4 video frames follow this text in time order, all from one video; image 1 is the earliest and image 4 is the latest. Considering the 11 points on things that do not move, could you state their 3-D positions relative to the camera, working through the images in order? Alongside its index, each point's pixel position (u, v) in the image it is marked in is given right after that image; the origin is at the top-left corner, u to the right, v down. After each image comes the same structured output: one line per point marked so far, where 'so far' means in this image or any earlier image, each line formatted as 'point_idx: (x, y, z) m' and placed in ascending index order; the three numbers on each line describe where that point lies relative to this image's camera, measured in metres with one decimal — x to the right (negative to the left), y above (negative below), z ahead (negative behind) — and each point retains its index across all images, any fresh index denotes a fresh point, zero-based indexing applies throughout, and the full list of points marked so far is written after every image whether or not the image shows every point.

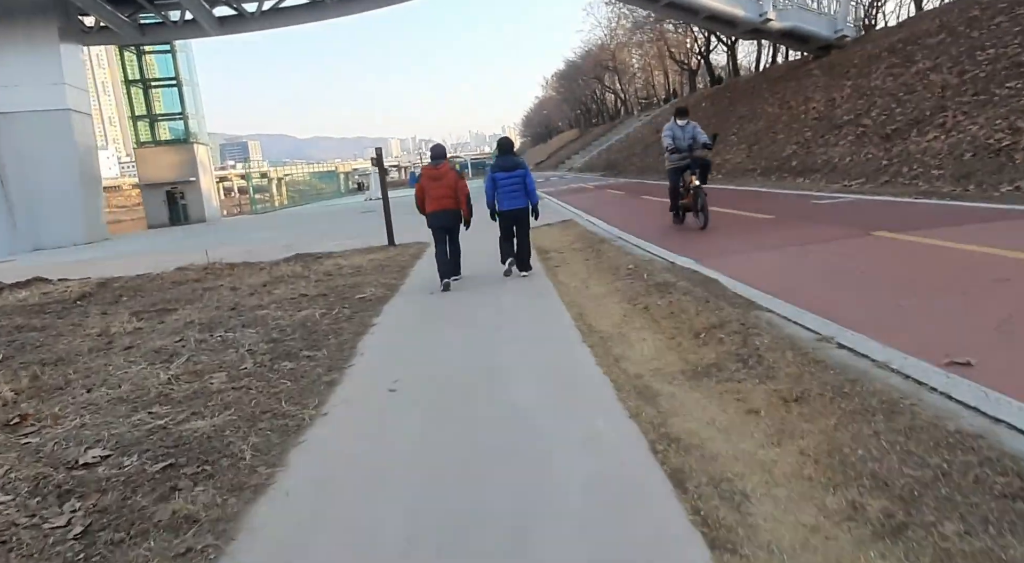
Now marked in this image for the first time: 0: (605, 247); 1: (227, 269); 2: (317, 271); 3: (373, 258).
0: (+1.3, +0.5, +9.3) m
1: (-4.8, +0.1, +11.7) m
2: (-3.1, +0.1, +11.1) m
3: (-2.4, +0.4, +12.0) m
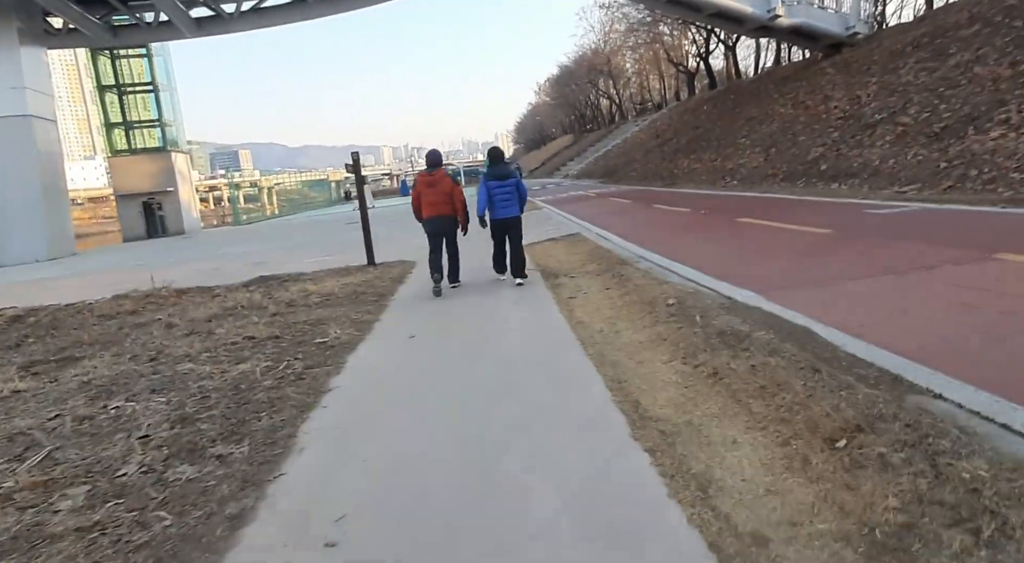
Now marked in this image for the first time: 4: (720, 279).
0: (+1.3, +0.1, +7.6) m
1: (-4.8, -0.3, +9.8) m
2: (-3.1, -0.3, +9.2) m
3: (-2.4, 0.0, +10.2) m
4: (+1.9, 0.0, +6.4) m
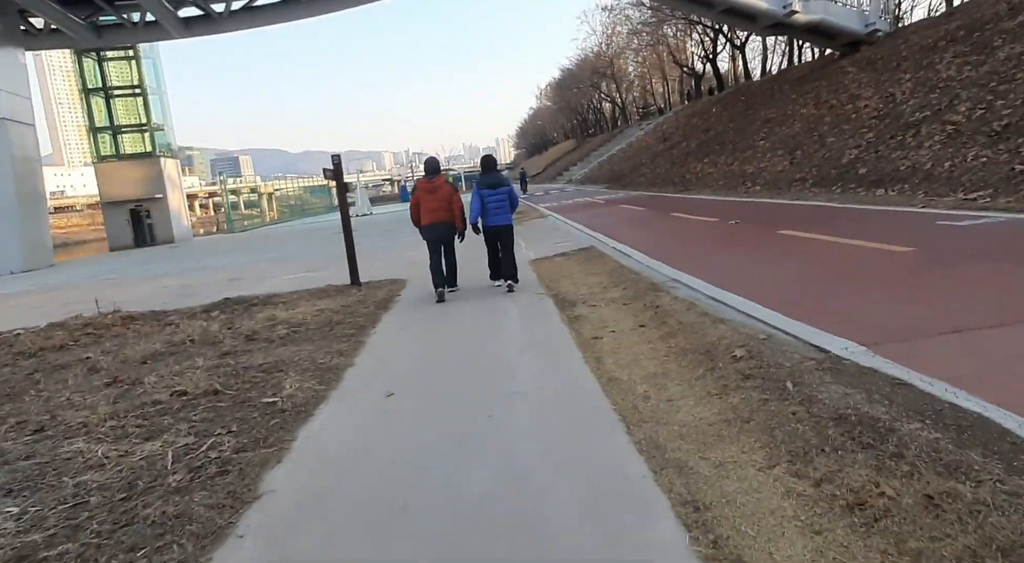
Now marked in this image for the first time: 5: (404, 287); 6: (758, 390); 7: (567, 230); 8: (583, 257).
0: (+1.3, -0.2, +6.0) m
1: (-4.7, -0.6, +8.3) m
2: (-3.0, -0.6, +7.7) m
3: (-2.3, -0.3, +8.7) m
4: (+2.0, -0.2, +4.9) m
5: (-1.6, -0.1, +10.1) m
6: (+1.3, -0.6, +3.6) m
7: (+1.2, +1.1, +14.7) m
8: (+1.0, +0.4, +10.3) m
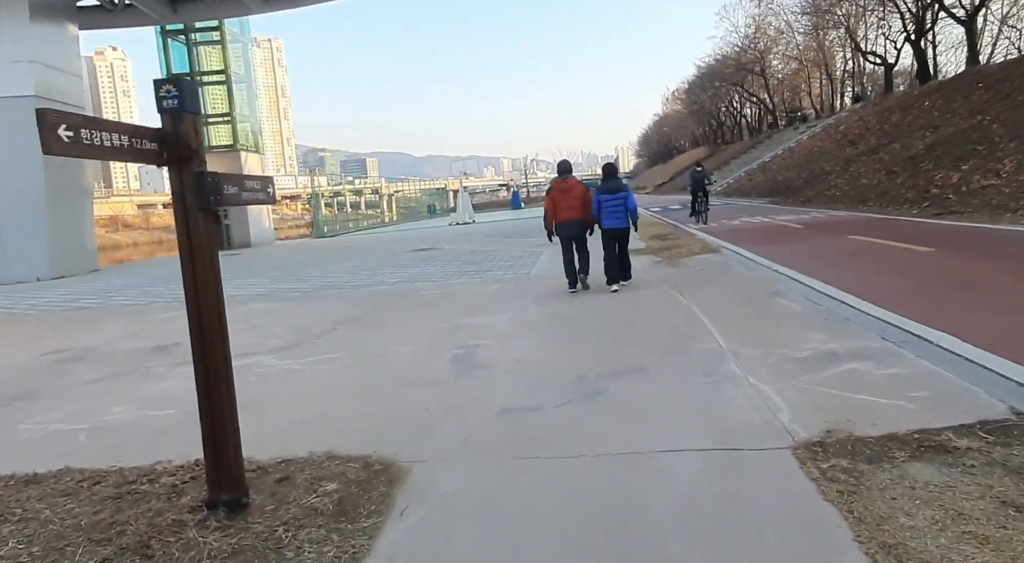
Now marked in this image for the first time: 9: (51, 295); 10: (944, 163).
0: (+1.6, -1.3, -1.8) m
1: (-4.0, -1.4, +1.4) m
2: (-2.5, -1.5, +0.6) m
3: (-1.6, -1.3, +1.4) m
4: (+2.0, -1.4, -3.0) m
5: (-0.6, -1.1, +2.7) m
6: (+1.1, -1.6, -4.2) m
7: (+2.9, -0.1, +6.8) m
8: (+2.0, -0.8, +2.5) m
9: (-11.8, -0.3, +17.8) m
10: (+11.1, +3.1, +18.0) m
